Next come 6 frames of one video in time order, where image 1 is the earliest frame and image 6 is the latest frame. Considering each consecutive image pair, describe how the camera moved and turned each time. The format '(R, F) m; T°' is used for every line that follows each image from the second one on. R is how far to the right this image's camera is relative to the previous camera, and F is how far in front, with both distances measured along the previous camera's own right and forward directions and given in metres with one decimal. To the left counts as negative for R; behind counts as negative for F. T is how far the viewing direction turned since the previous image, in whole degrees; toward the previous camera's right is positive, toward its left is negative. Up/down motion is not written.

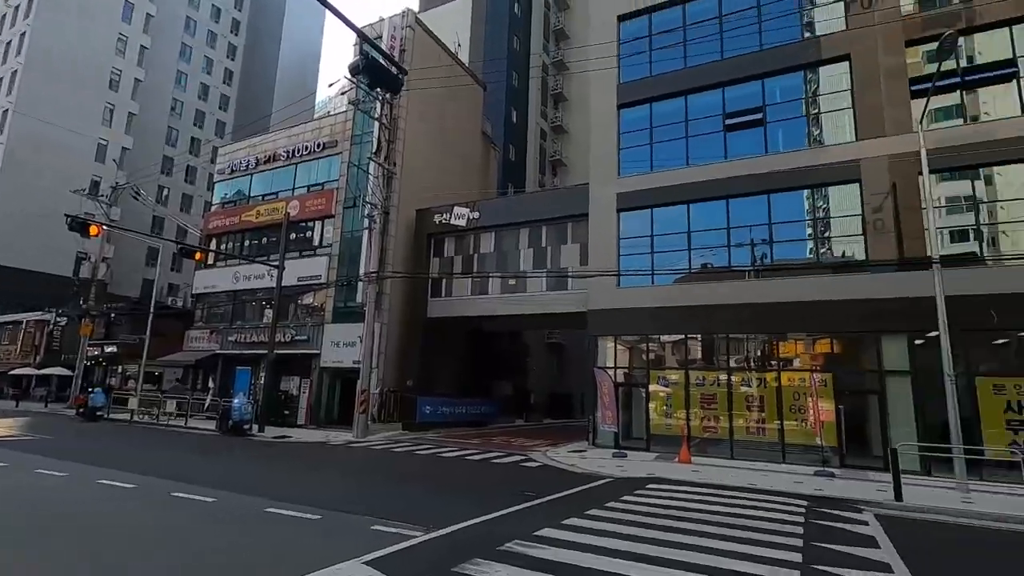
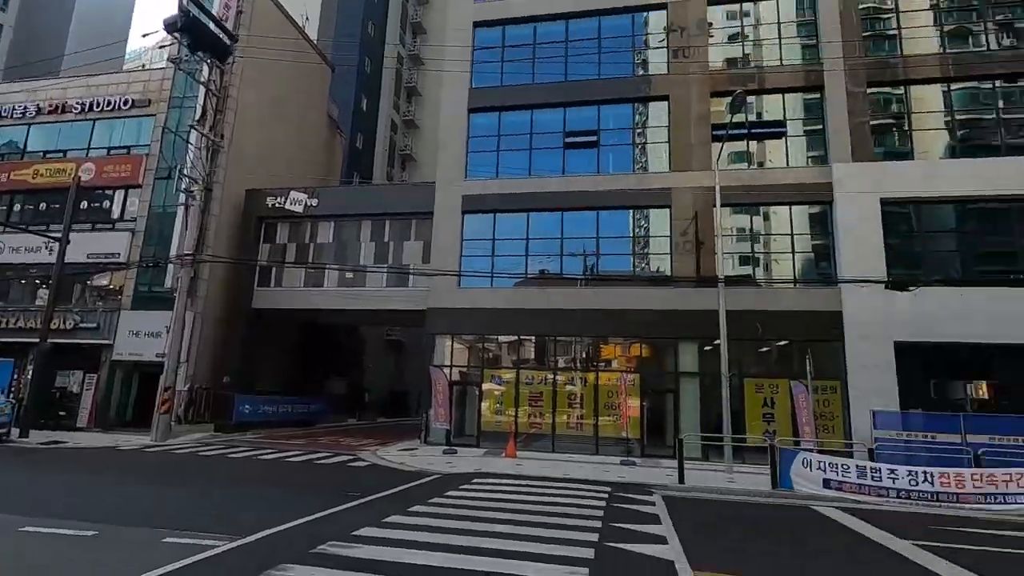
(+0.1, -0.1) m; +17°
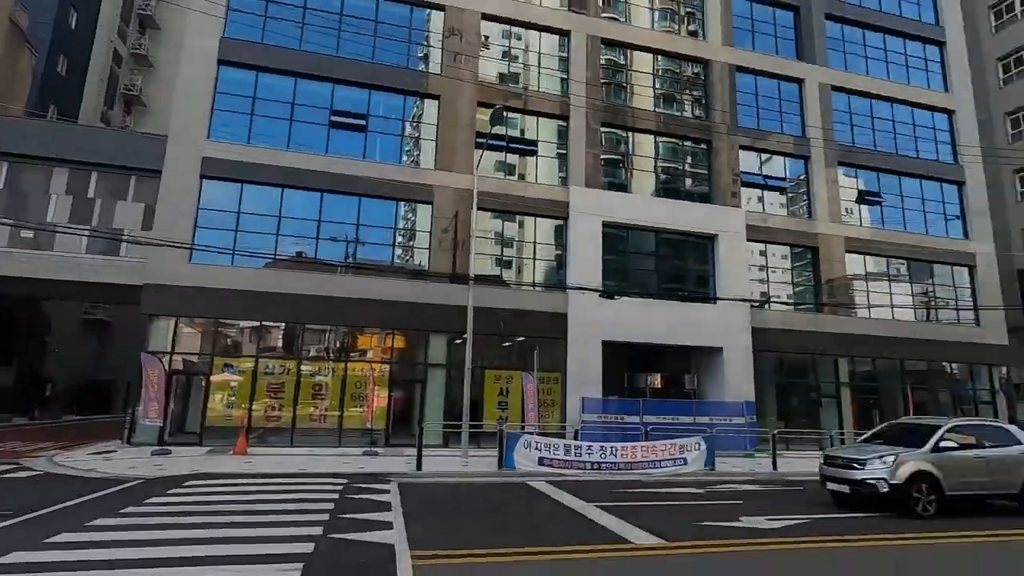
(+0.2, -0.1) m; +25°
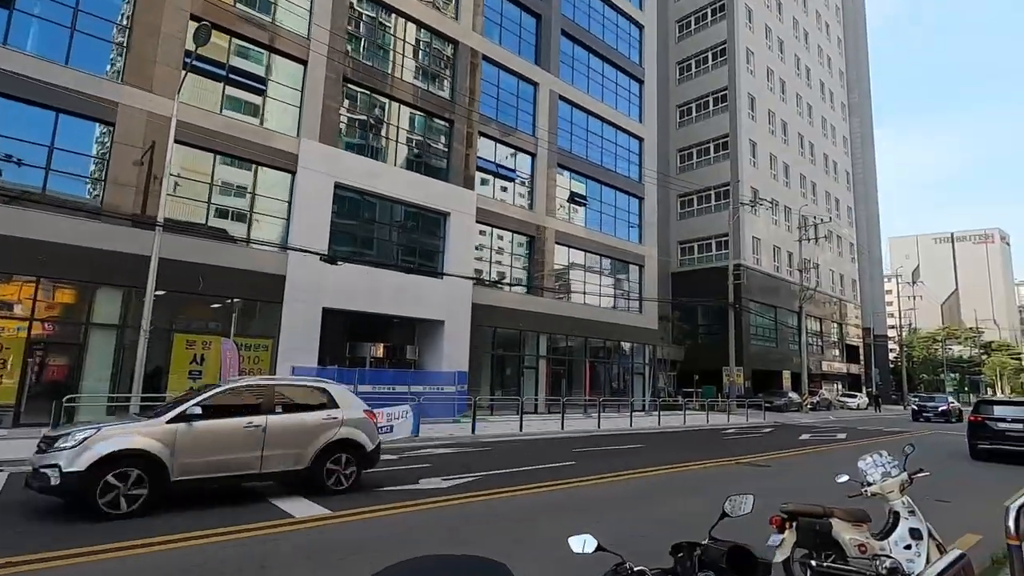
(+0.9, +0.1) m; +26°
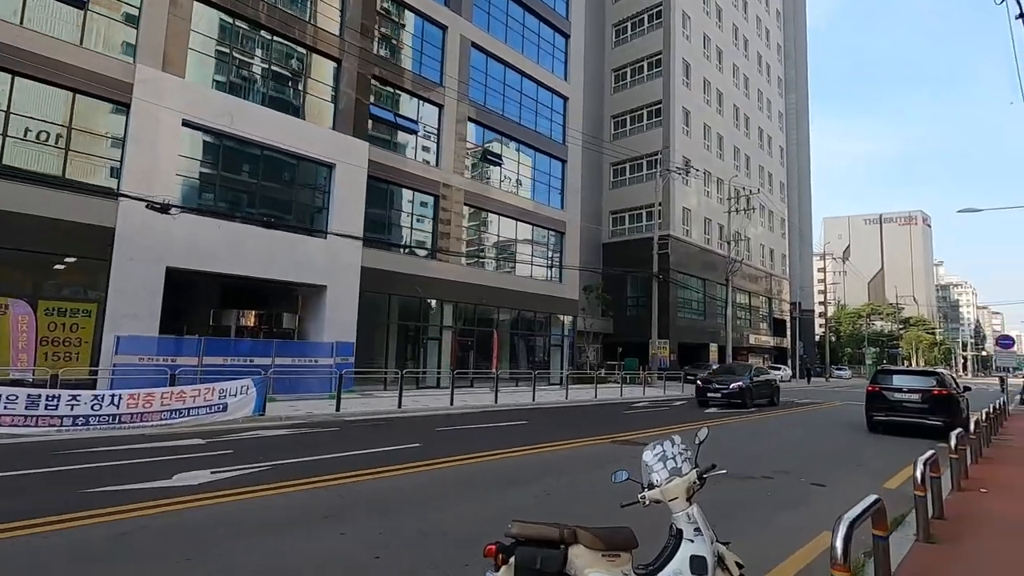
(+2.4, +2.0) m; +5°
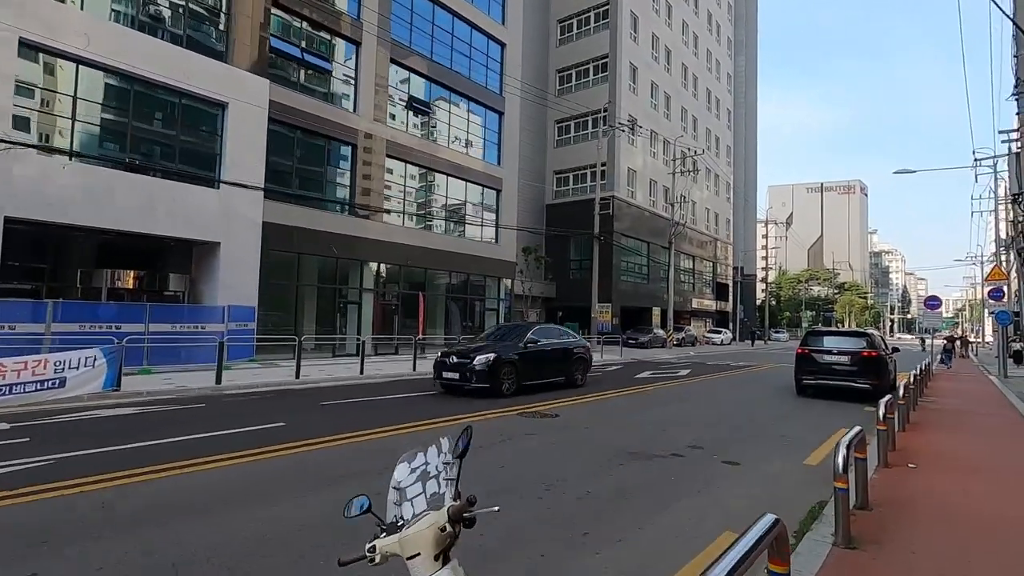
(+1.3, +1.6) m; +5°
